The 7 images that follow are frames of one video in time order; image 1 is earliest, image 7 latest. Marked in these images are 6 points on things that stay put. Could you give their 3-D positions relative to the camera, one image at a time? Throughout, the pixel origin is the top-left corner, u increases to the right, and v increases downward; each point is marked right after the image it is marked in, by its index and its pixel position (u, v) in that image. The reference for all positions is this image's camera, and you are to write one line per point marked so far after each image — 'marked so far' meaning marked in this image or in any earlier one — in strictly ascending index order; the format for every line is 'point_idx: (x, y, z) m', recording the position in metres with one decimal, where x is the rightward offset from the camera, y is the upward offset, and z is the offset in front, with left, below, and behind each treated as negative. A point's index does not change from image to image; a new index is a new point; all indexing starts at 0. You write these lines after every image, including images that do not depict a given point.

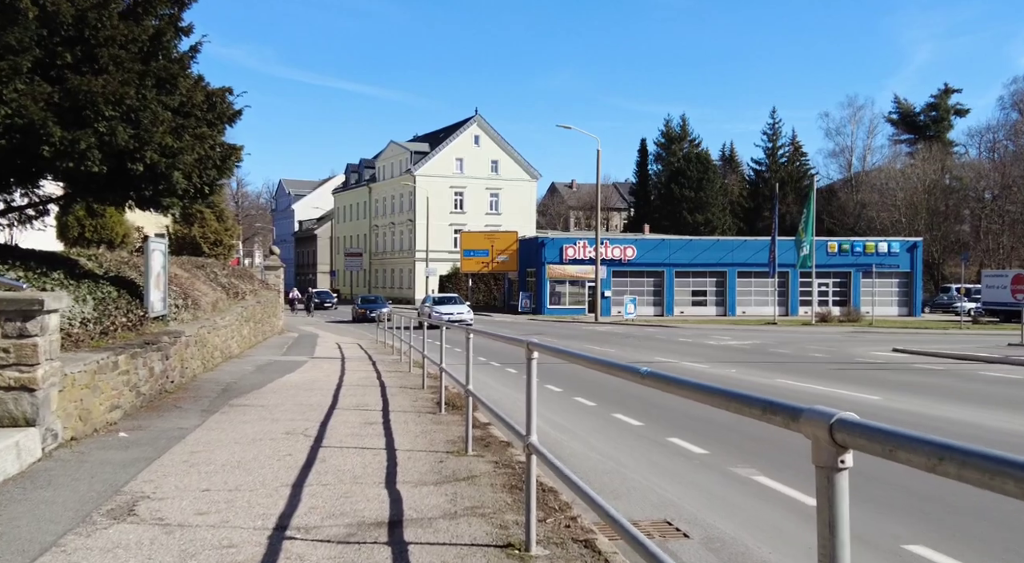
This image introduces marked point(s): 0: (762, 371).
0: (+4.7, -1.7, +18.4) m
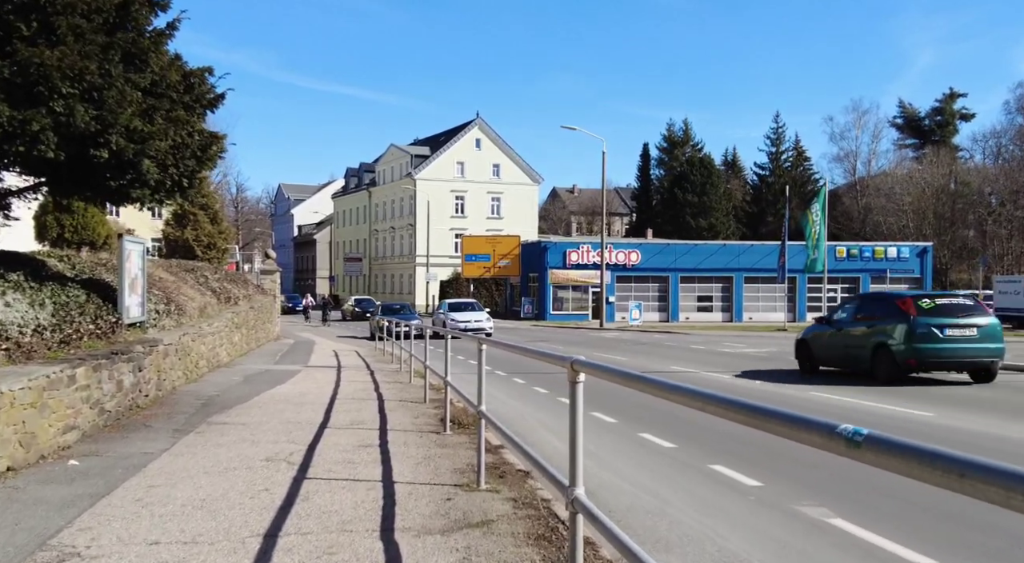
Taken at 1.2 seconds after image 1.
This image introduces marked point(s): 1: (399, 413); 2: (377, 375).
0: (+4.8, -1.7, +17.1) m
1: (-1.3, -1.5, +11.4) m
2: (-2.4, -1.7, +17.6) m
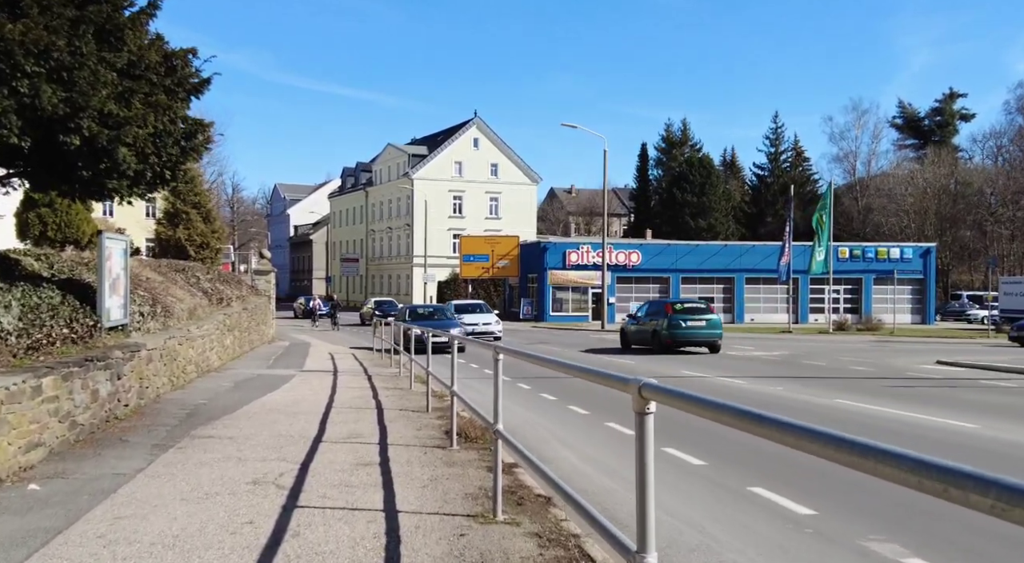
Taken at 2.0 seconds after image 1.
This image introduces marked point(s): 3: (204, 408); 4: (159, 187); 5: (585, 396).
0: (+4.9, -1.7, +16.3) m
1: (-1.2, -1.5, +10.5) m
2: (-2.3, -1.7, +16.7) m
3: (-3.7, -1.5, +11.8) m
4: (-4.1, +1.1, +11.5) m
5: (+1.0, -1.7, +14.6) m
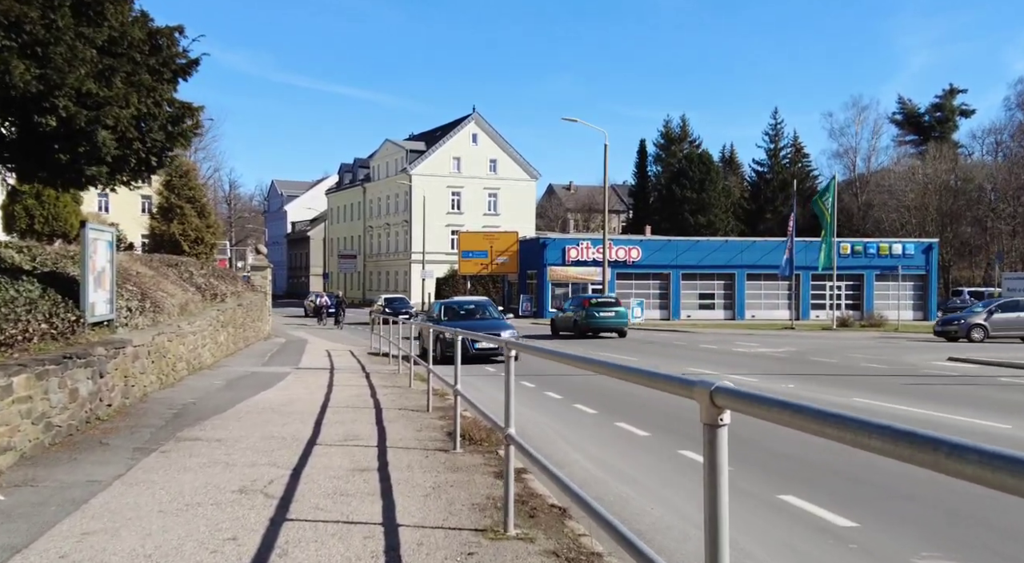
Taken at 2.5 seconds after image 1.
0: (+5.0, -1.7, +15.7) m
1: (-1.1, -1.4, +10.0) m
2: (-2.3, -1.6, +16.1) m
3: (-3.6, -1.4, +11.2) m
4: (-4.0, +1.2, +10.9) m
5: (+1.1, -1.6, +14.0) m
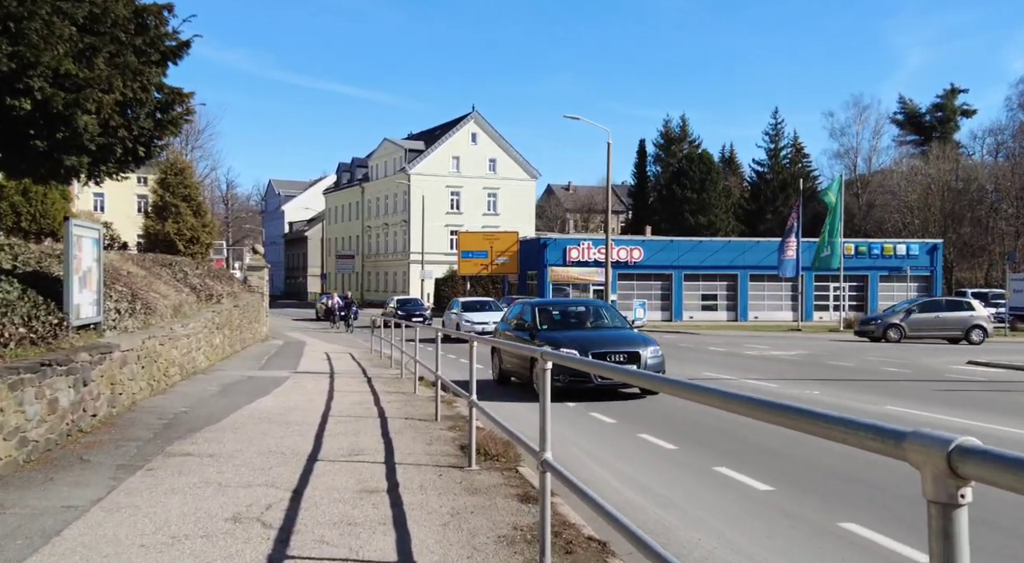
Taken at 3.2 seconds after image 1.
0: (+5.1, -1.7, +15.0) m
1: (-1.0, -1.4, +9.2) m
2: (-2.1, -1.6, +15.4) m
3: (-3.5, -1.4, +10.5) m
4: (-3.8, +1.2, +10.1) m
5: (+1.2, -1.6, +13.3) m
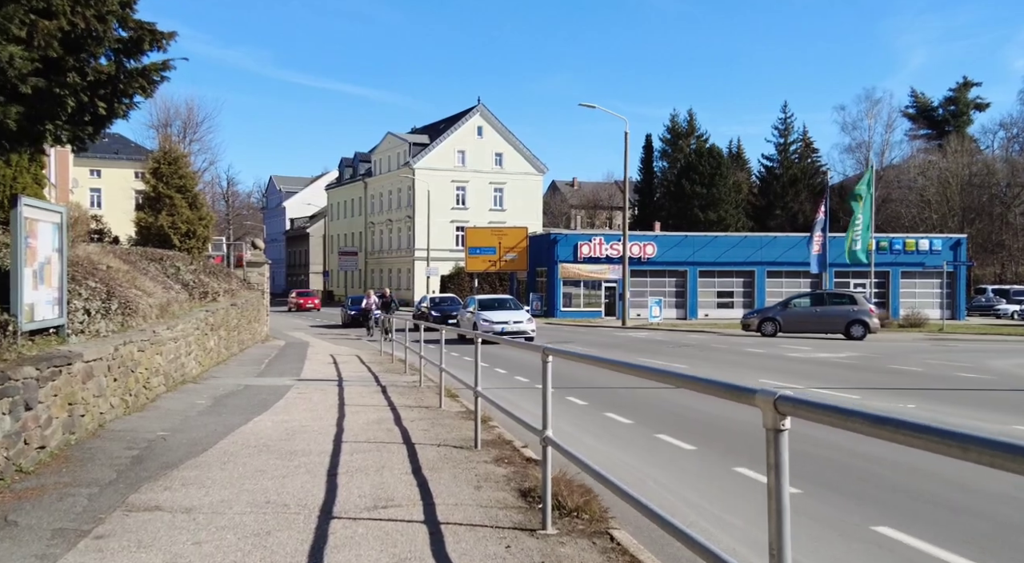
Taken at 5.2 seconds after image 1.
0: (+5.6, -1.6, +12.8) m
1: (-0.5, -1.4, +7.1) m
2: (-1.6, -1.5, +13.2) m
3: (-3.0, -1.4, +8.4) m
4: (-3.3, +1.3, +8.0) m
5: (+1.7, -1.5, +11.1) m
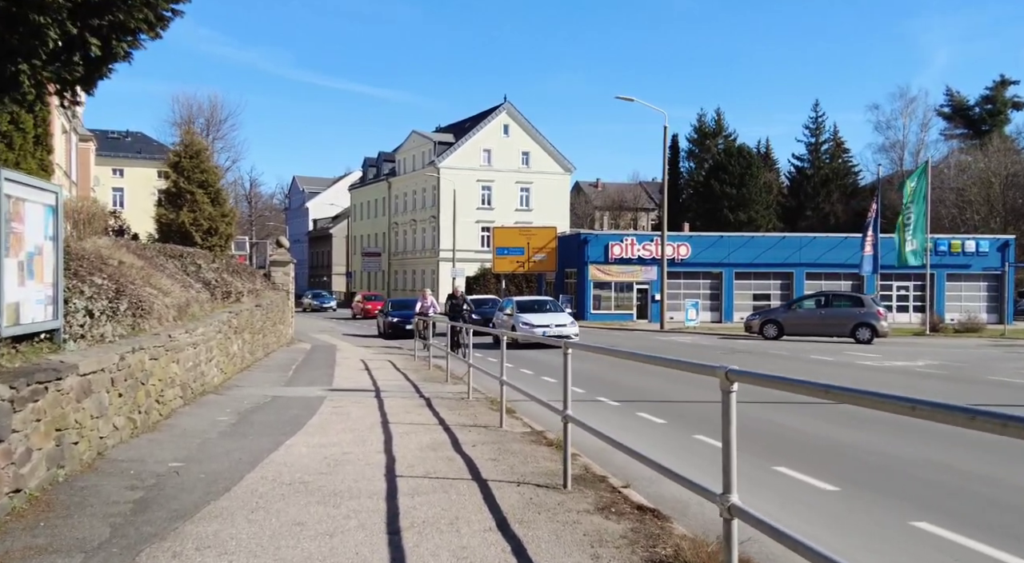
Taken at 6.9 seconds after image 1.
0: (+6.4, -1.6, +10.9) m
1: (+0.2, -1.4, +5.3) m
2: (-0.8, -1.5, +11.5) m
3: (-2.3, -1.3, +6.6) m
4: (-2.7, +1.3, +6.3) m
5: (+2.5, -1.5, +9.3) m
